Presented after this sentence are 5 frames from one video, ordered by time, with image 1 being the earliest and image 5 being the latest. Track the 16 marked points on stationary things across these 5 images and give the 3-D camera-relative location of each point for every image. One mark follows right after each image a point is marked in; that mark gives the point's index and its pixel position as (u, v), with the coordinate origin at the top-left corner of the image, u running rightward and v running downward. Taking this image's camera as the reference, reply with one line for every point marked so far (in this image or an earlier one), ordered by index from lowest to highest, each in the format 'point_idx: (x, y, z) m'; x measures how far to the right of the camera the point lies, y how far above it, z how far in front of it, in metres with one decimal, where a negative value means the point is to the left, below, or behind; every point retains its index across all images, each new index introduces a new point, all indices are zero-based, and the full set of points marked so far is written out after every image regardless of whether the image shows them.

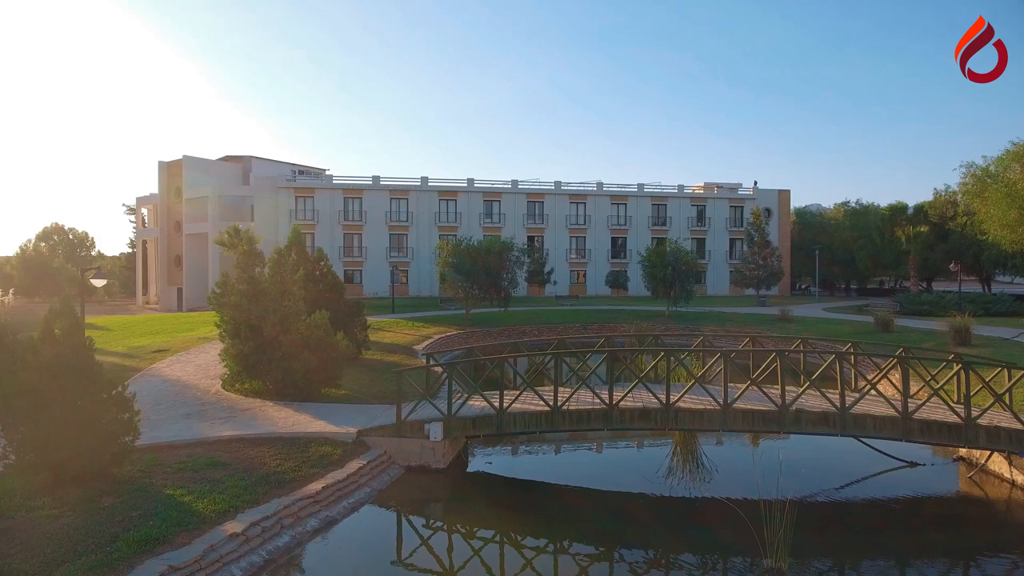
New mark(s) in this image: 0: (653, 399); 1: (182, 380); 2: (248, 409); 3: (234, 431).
0: (+1.1, -0.9, +9.4) m
1: (-4.0, -1.1, +14.5) m
2: (-2.5, -1.2, +11.6) m
3: (-2.3, -1.2, +10.0) m
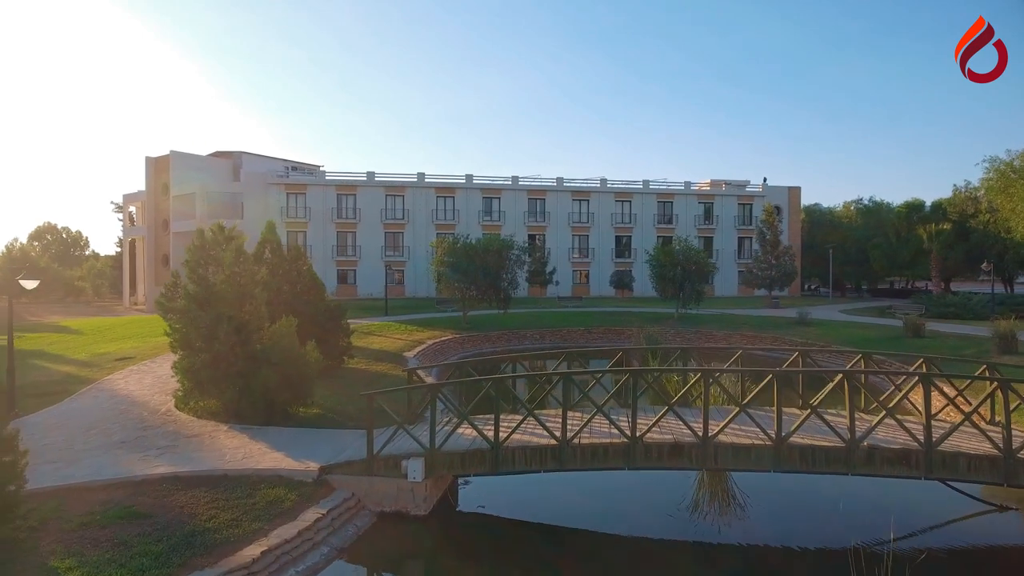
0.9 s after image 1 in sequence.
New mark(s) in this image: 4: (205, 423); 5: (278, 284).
0: (+1.1, -0.9, +7.5) m
1: (-4.0, -1.1, +12.7) m
2: (-2.5, -1.2, +9.8) m
3: (-2.3, -1.2, +8.1) m
4: (-2.7, -1.2, +10.5) m
5: (-3.0, 0.0, +15.5) m
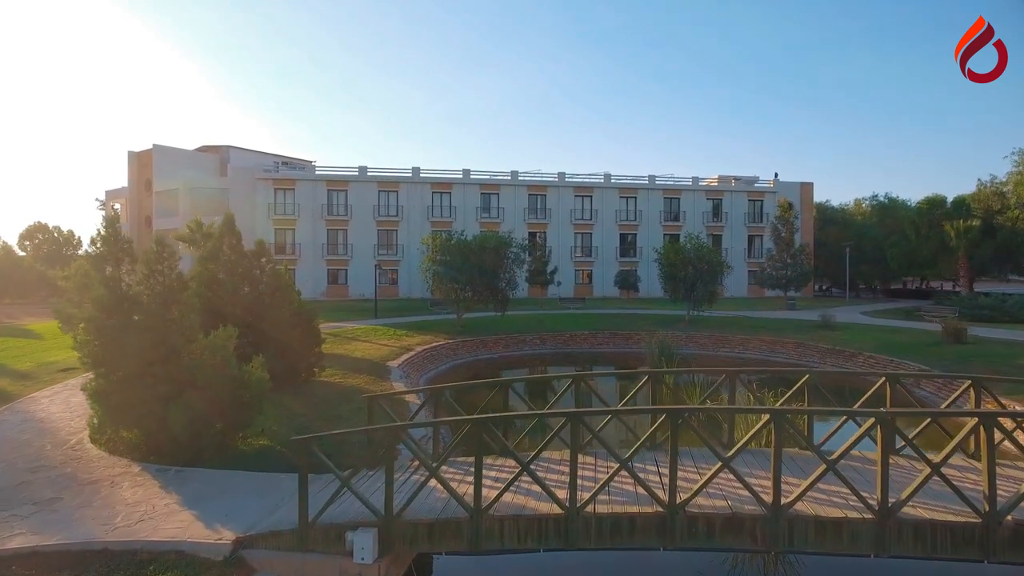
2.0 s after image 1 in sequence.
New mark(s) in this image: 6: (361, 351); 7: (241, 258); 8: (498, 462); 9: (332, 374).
0: (+1.0, -0.9, +5.3) m
1: (-4.0, -1.2, +10.5) m
2: (-2.6, -1.2, +7.6) m
3: (-2.4, -1.2, +5.9) m
4: (-2.7, -1.2, +8.3) m
5: (-3.1, 0.0, +13.3) m
6: (-2.5, -1.0, +19.7) m
7: (-3.1, +0.4, +13.9) m
8: (-0.1, -1.0, +6.8) m
9: (-2.3, -1.1, +15.5) m
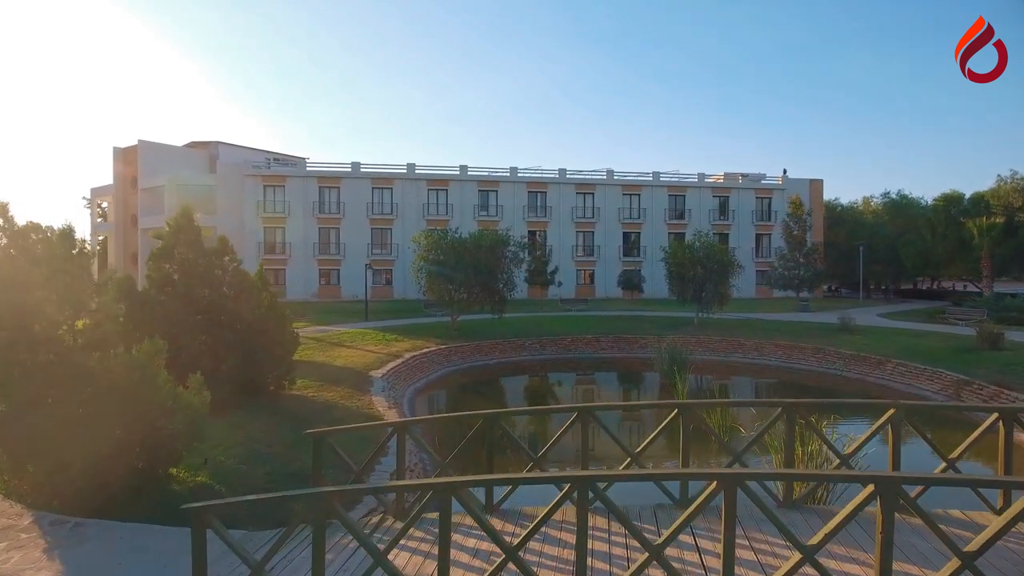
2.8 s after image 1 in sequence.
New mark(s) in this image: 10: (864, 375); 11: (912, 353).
0: (+1.0, -0.9, +3.7) m
1: (-4.1, -1.2, +8.8) m
2: (-2.6, -1.2, +5.9) m
3: (-2.4, -1.2, +4.3) m
4: (-2.8, -1.2, +6.7) m
5: (-3.1, 0.0, +11.7) m
6: (-2.5, -1.0, +18.0) m
7: (-3.2, +0.3, +12.3) m
8: (-0.1, -1.0, +5.2) m
9: (-2.4, -1.1, +13.9) m
10: (+5.6, -1.4, +19.2) m
11: (+6.4, -1.0, +19.3) m
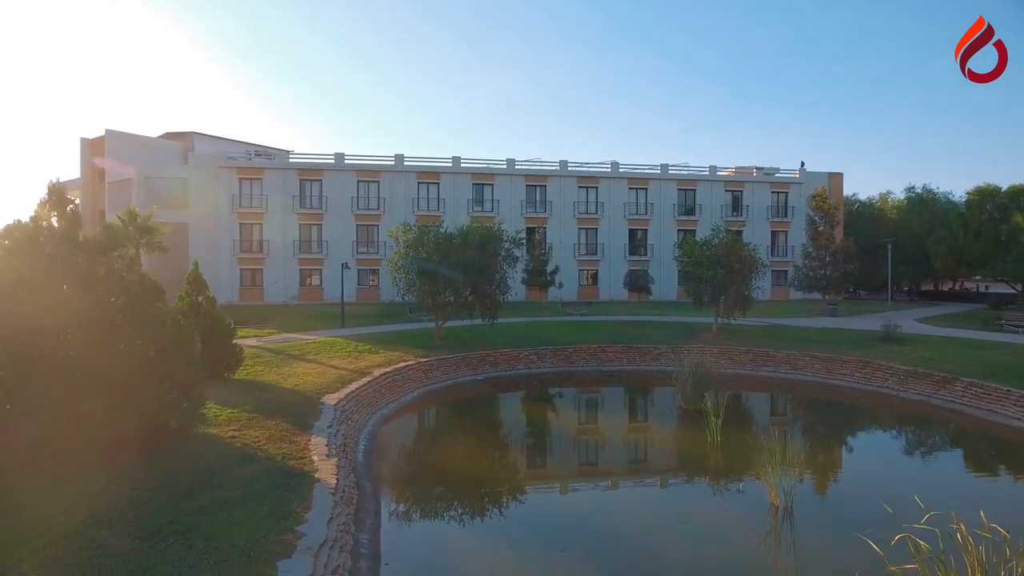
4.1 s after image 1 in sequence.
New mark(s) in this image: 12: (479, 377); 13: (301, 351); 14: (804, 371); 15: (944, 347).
0: (+0.8, -1.0, +0.5) m
1: (-4.2, -1.2, +5.6) m
2: (-2.8, -1.3, +2.7) m
3: (-2.6, -1.3, +1.1) m
4: (-2.9, -1.3, +3.5) m
5: (-3.3, -0.1, +8.5) m
6: (-2.6, -1.1, +14.8) m
7: (-3.3, +0.3, +9.1) m
8: (-0.3, -1.0, +2.0) m
9: (-2.5, -1.2, +10.7) m
10: (+5.4, -1.4, +16.0) m
11: (+6.3, -1.1, +16.1) m
12: (-0.5, -1.4, +19.8) m
13: (-3.2, -0.9, +18.1) m
14: (+4.6, -1.3, +19.0) m
15: (+6.7, -0.9, +19.0) m
